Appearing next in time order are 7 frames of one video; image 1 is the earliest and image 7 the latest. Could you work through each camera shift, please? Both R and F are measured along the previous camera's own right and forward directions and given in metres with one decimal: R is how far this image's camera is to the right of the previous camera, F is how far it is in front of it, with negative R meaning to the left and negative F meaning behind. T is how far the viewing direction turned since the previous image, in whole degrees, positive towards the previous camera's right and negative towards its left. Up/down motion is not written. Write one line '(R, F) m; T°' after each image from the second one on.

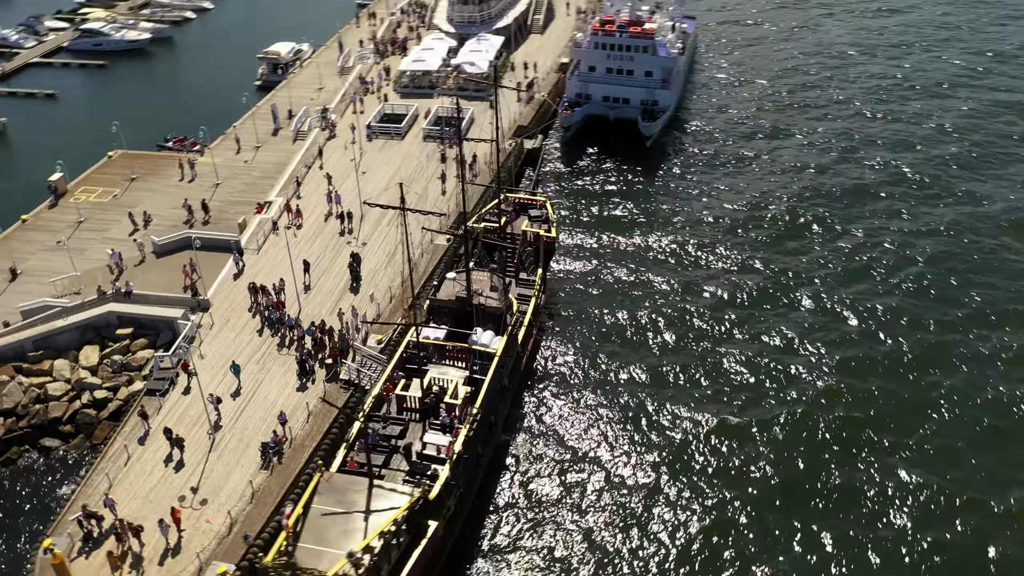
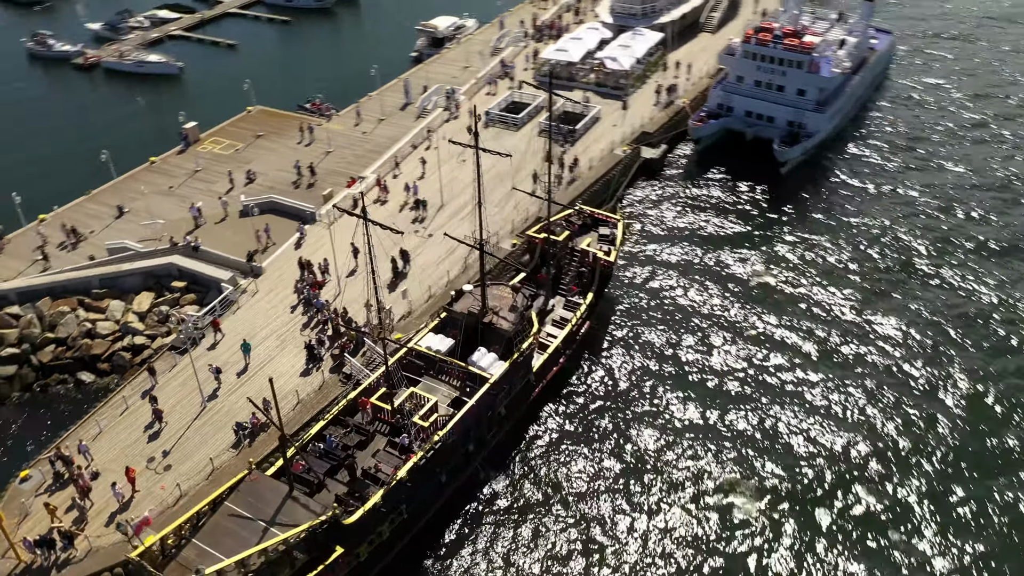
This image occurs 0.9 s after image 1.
(+9.3, +4.1) m; -14°
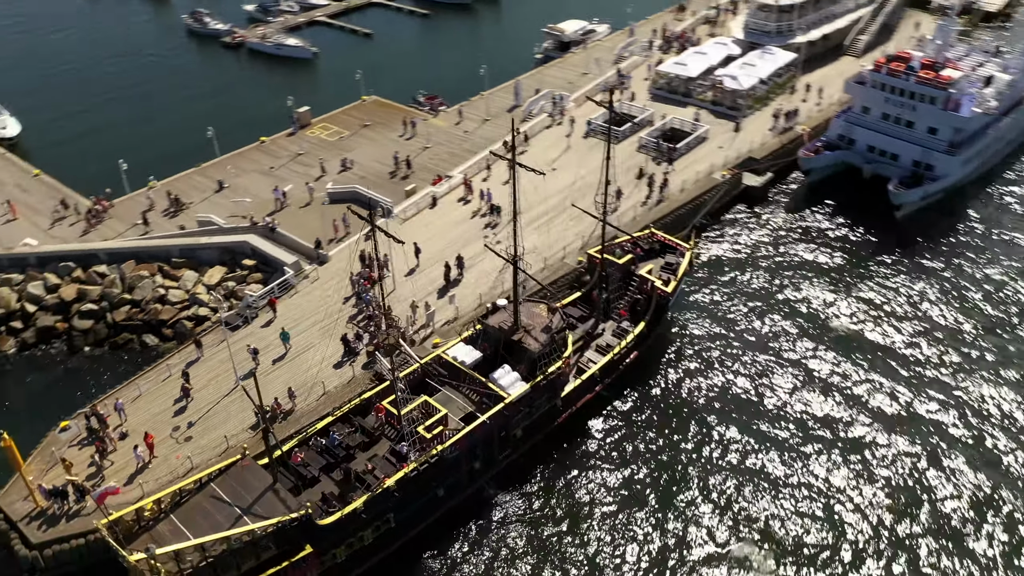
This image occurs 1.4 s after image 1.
(+5.6, +1.7) m; -10°
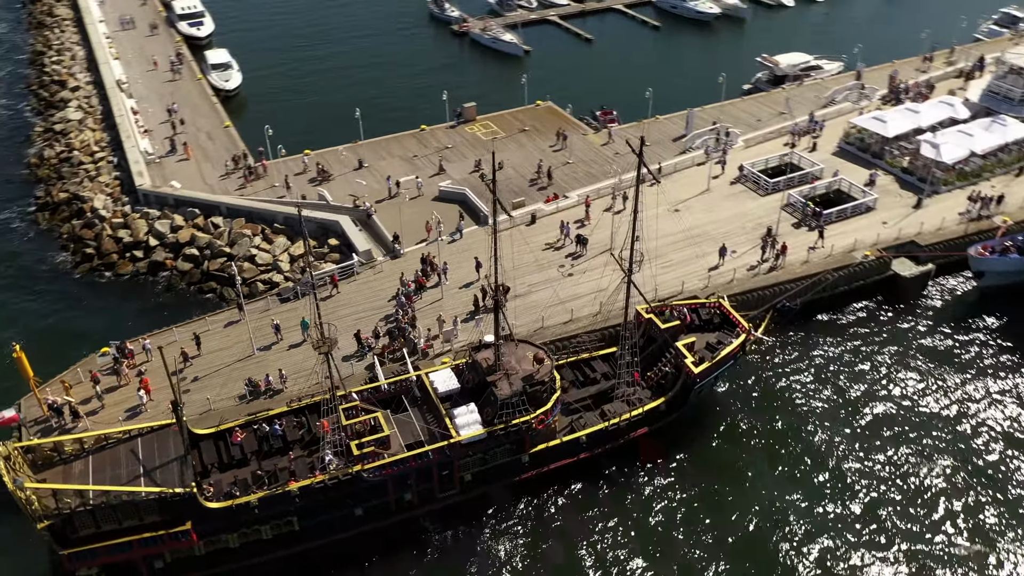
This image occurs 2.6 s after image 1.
(+13.0, +4.5) m; -19°
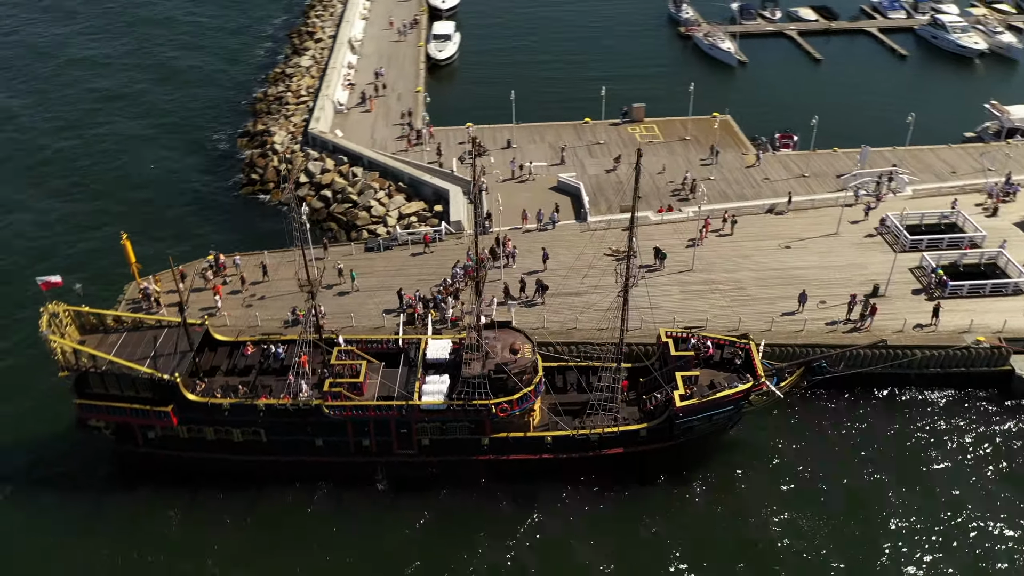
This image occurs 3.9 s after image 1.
(+13.5, +1.4) m; -19°
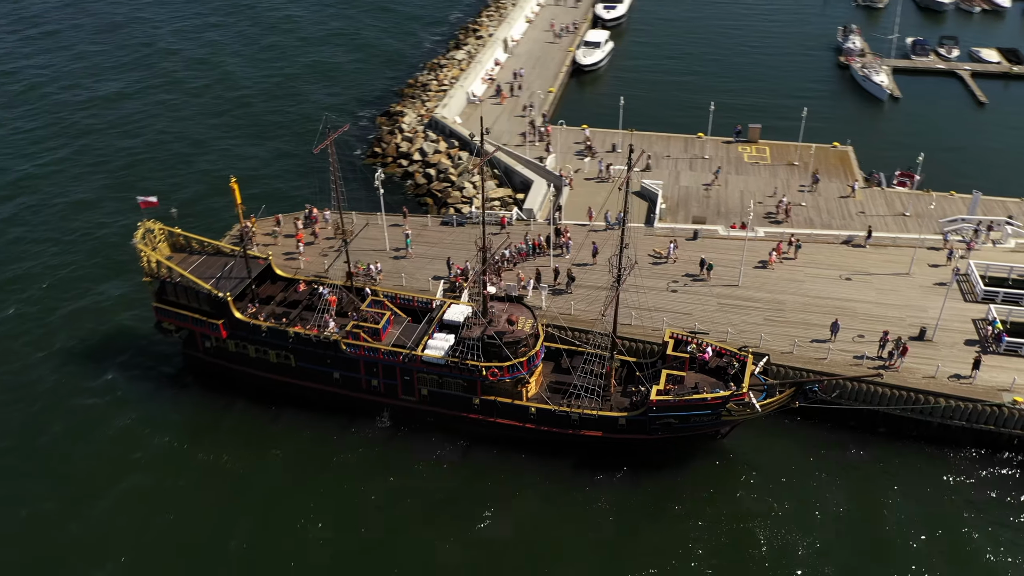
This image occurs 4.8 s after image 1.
(+9.9, -2.2) m; -13°
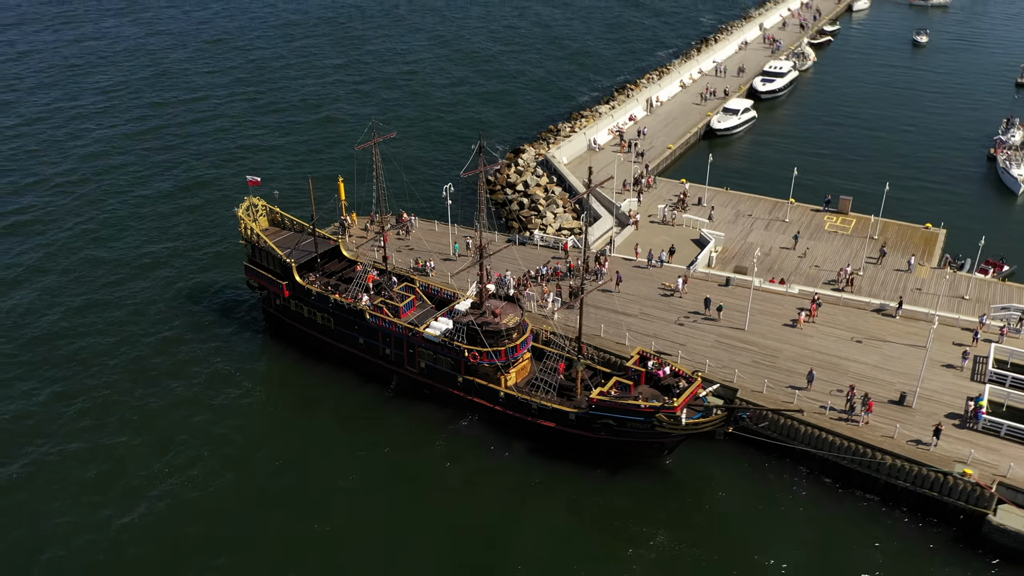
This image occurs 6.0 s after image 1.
(+14.0, -4.9) m; -15°
